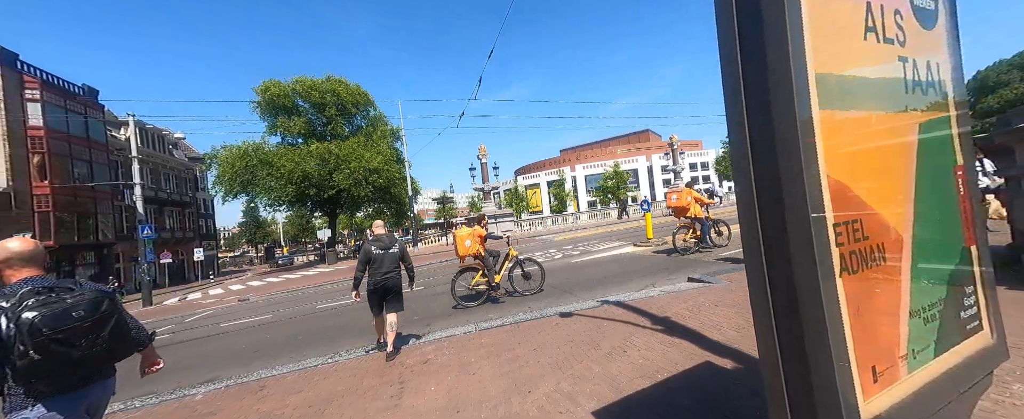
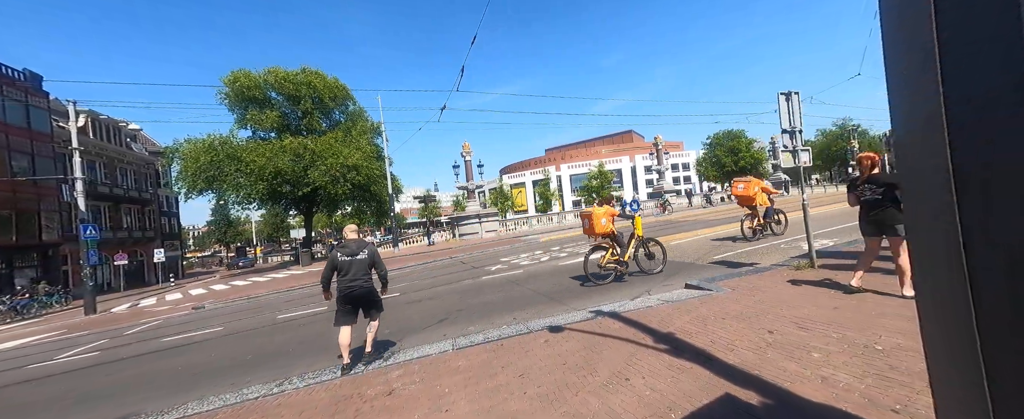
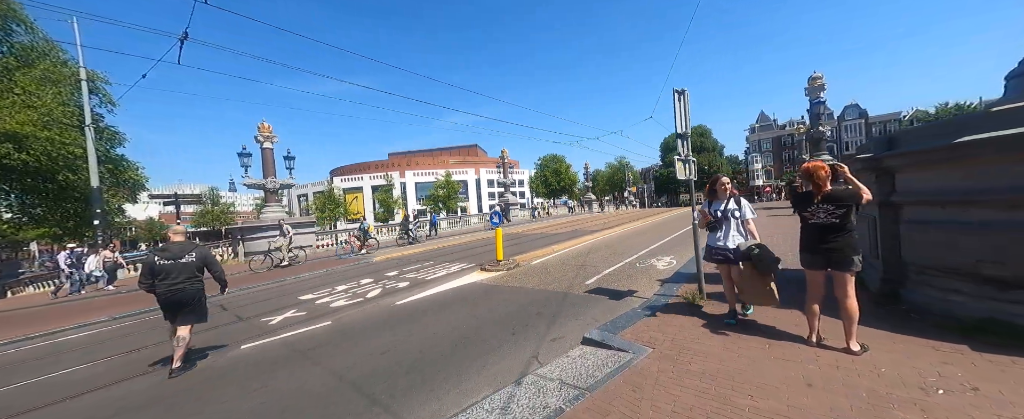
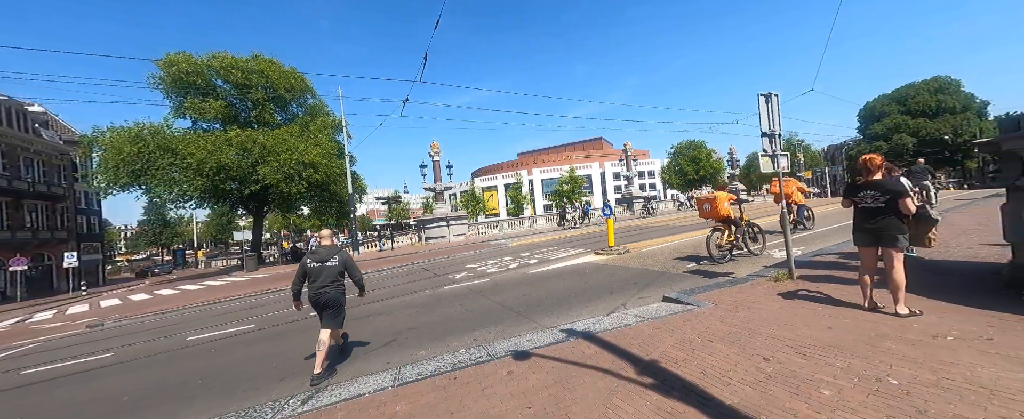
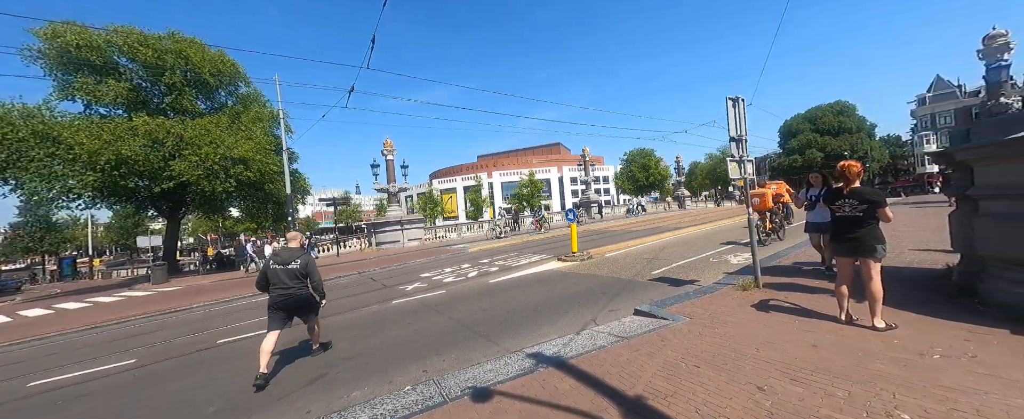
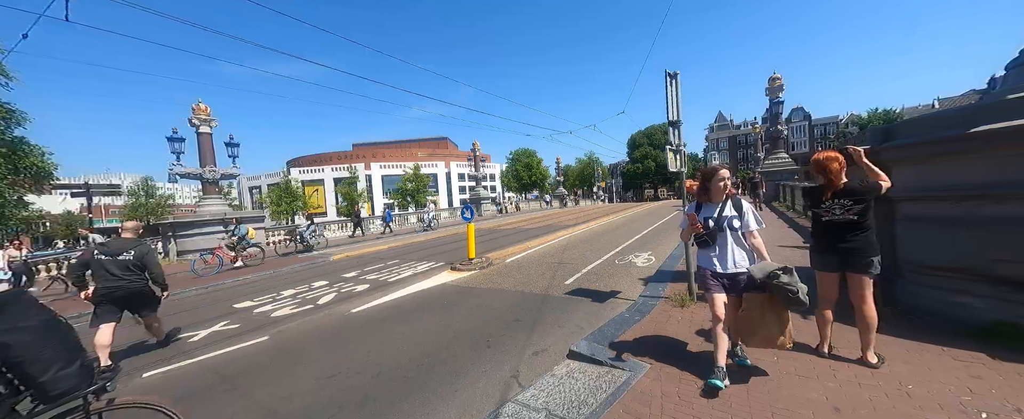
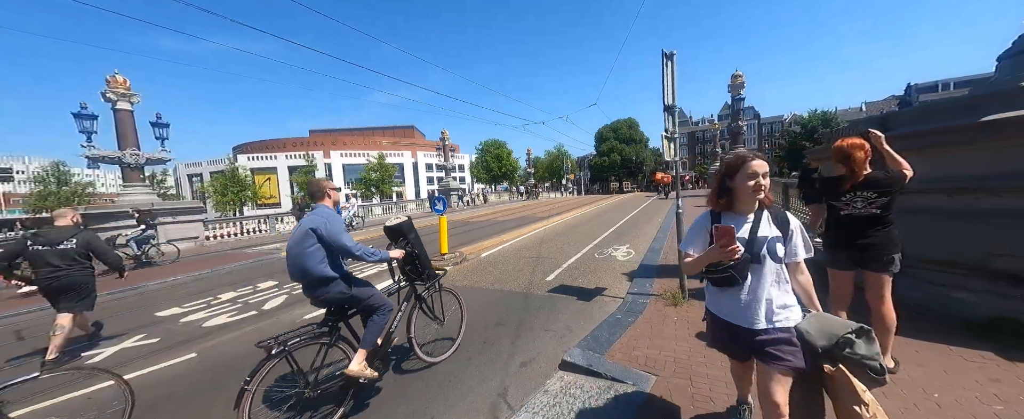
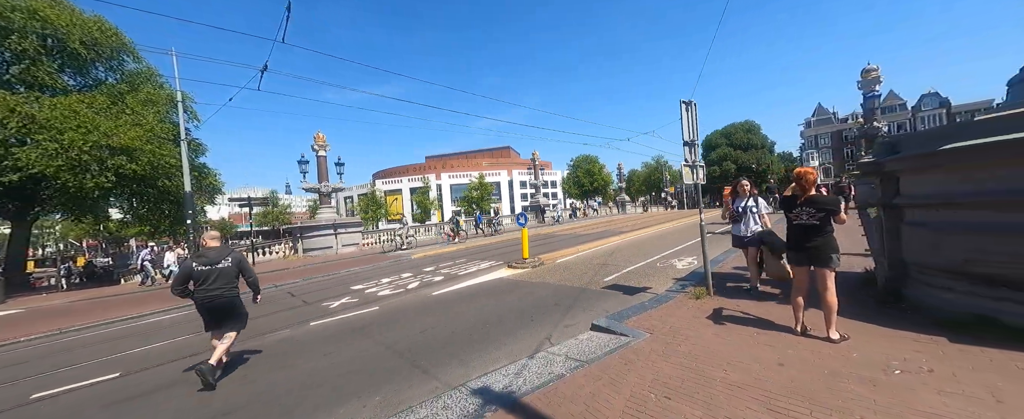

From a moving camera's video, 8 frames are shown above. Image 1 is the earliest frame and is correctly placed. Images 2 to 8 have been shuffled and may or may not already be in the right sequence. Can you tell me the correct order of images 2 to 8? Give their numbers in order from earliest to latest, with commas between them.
2, 4, 5, 8, 3, 6, 7
